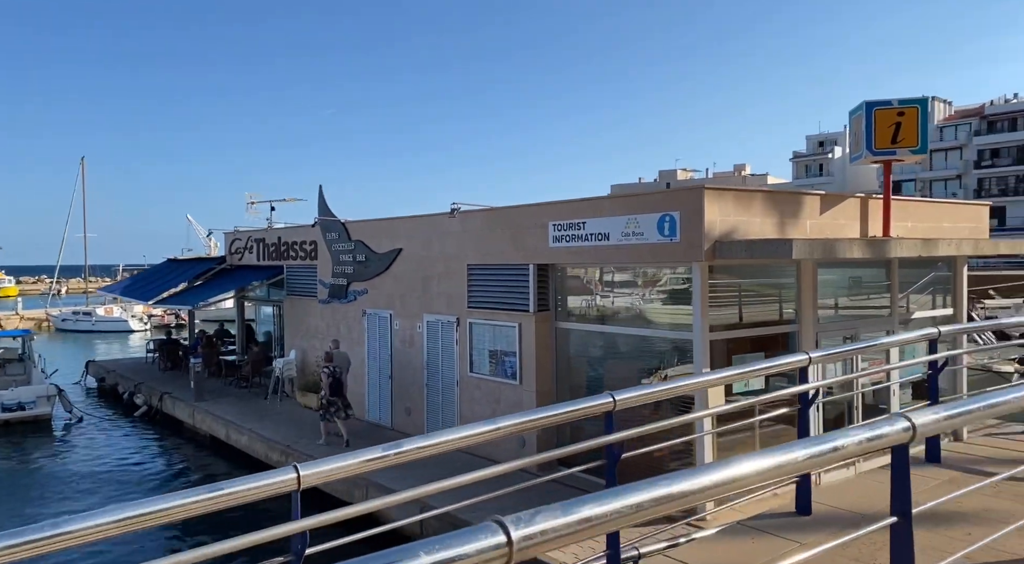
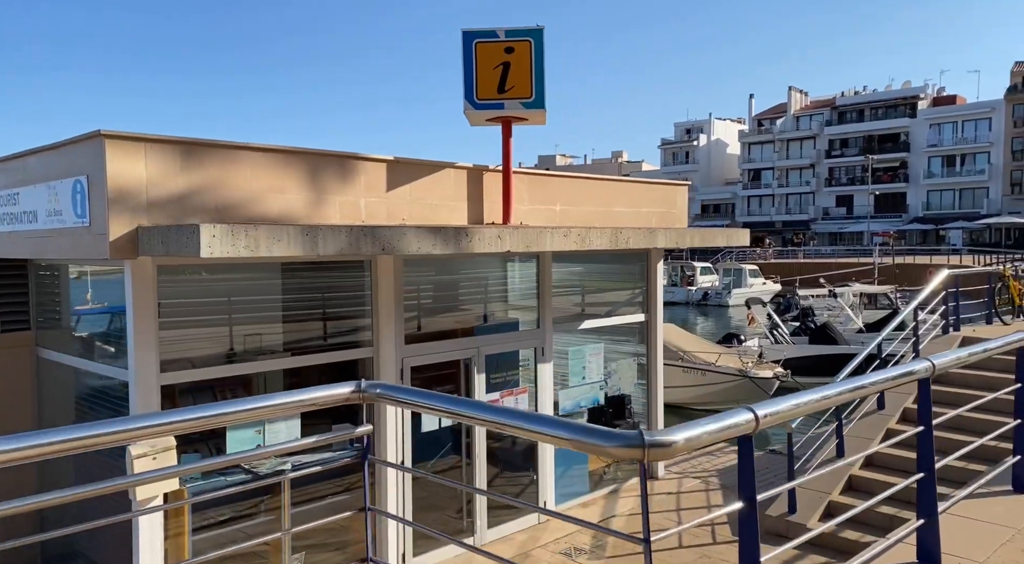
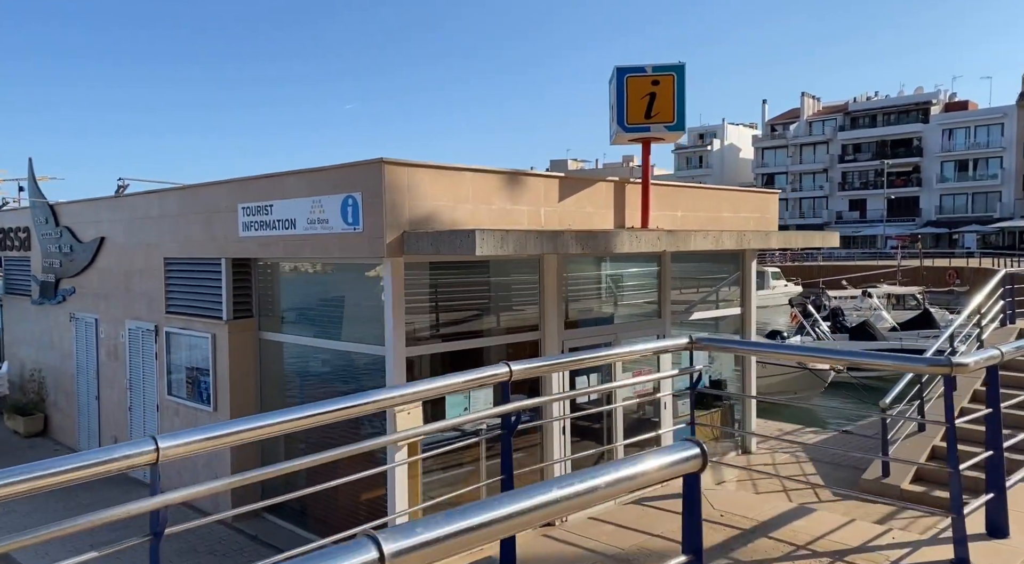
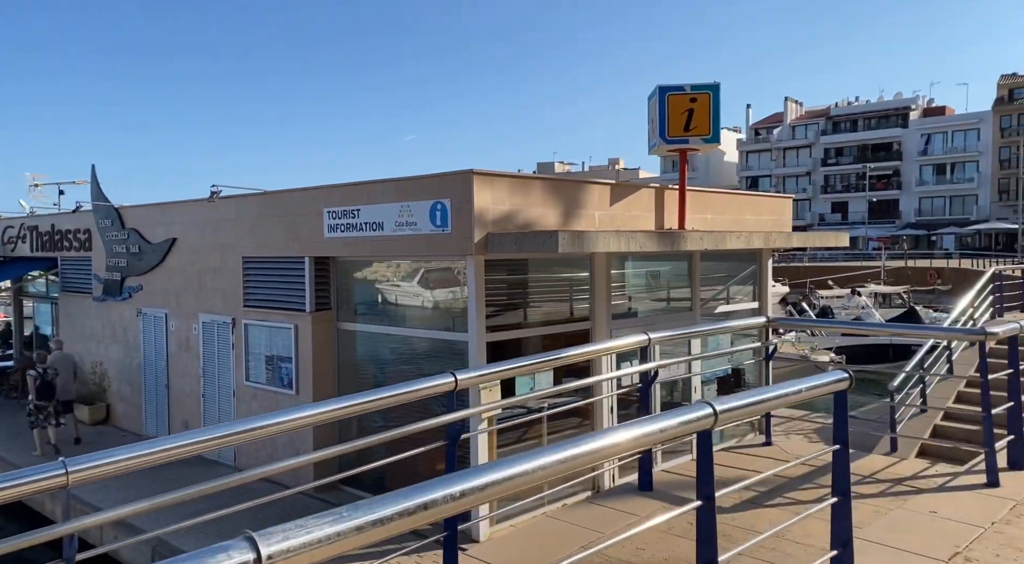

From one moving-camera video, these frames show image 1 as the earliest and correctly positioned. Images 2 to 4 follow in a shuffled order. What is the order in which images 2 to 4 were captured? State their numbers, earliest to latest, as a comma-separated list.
4, 3, 2
